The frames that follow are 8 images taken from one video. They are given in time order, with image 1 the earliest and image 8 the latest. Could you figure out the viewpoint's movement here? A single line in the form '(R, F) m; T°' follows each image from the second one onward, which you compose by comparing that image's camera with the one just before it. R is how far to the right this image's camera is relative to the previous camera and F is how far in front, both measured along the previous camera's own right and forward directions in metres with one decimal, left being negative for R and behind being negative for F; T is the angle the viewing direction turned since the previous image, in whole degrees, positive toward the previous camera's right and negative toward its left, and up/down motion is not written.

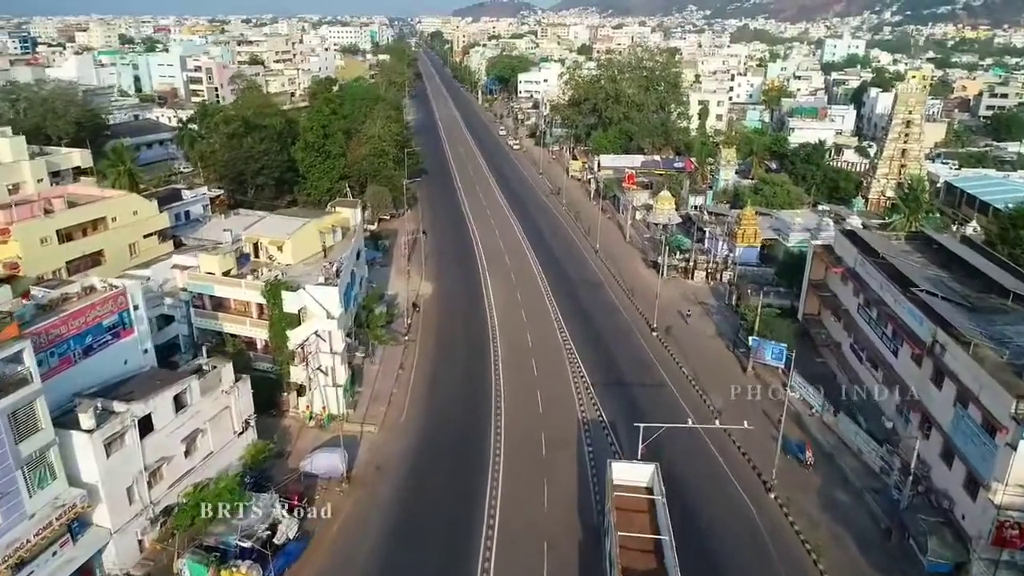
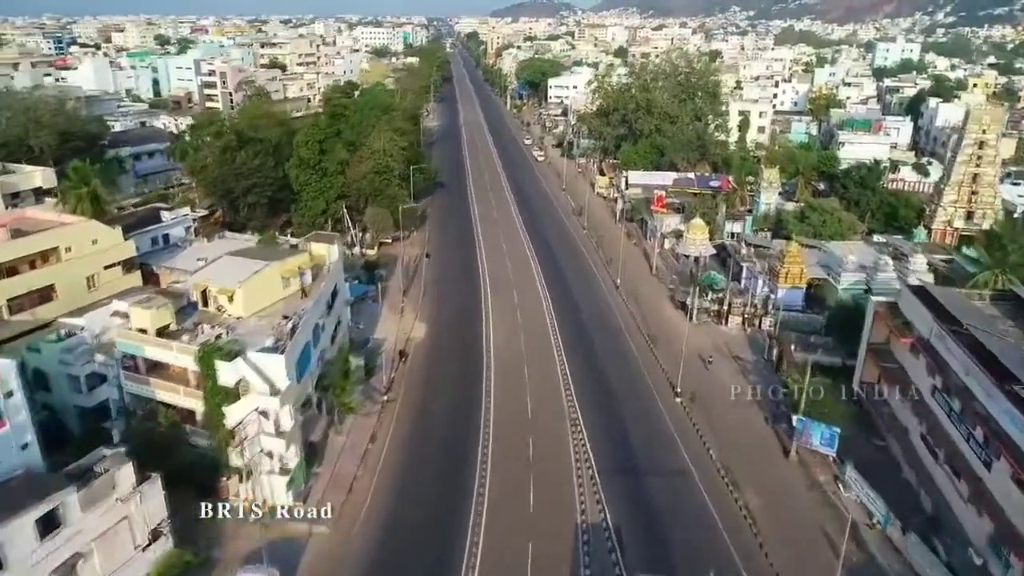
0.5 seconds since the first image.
(+1.3, +4.7) m; -3°
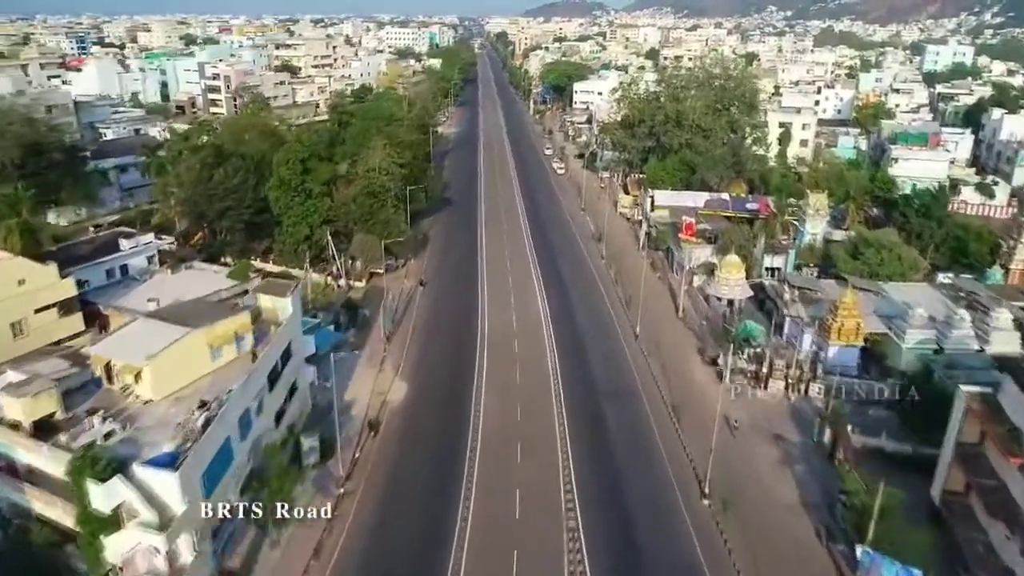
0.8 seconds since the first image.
(+1.2, +5.2) m; -2°
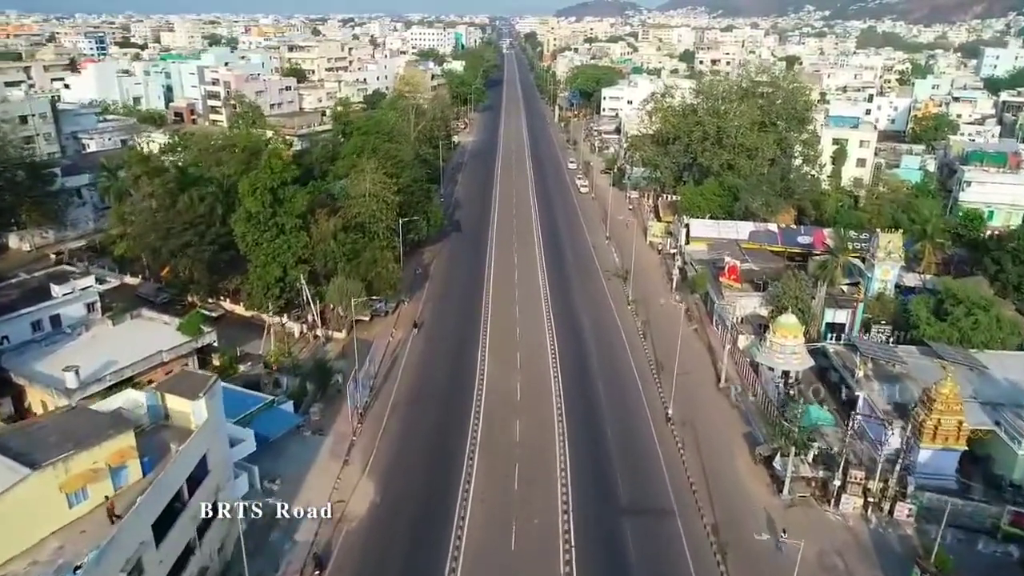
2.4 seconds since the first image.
(+0.9, +6.1) m; -2°
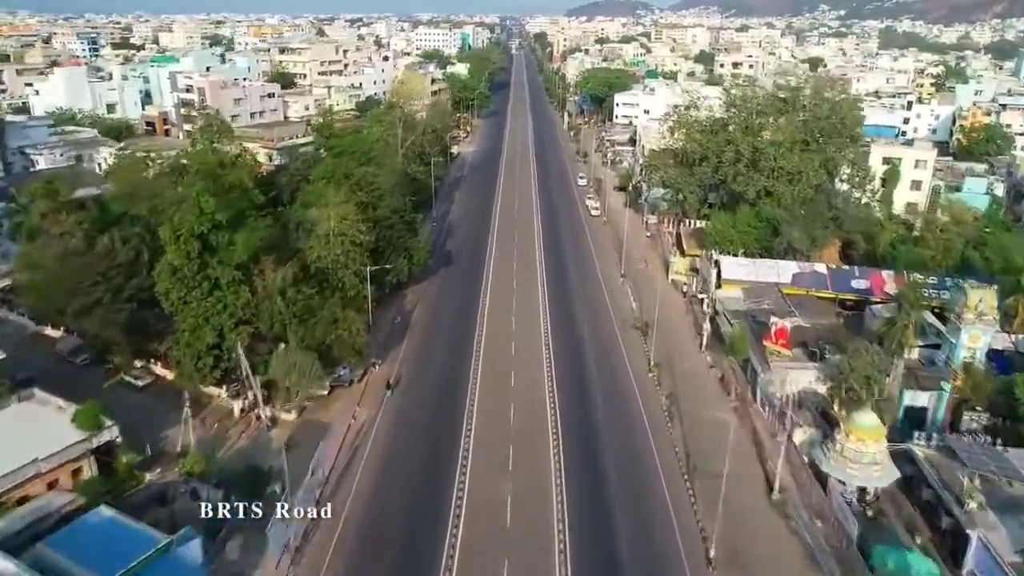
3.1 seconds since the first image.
(+0.6, +6.6) m; -1°
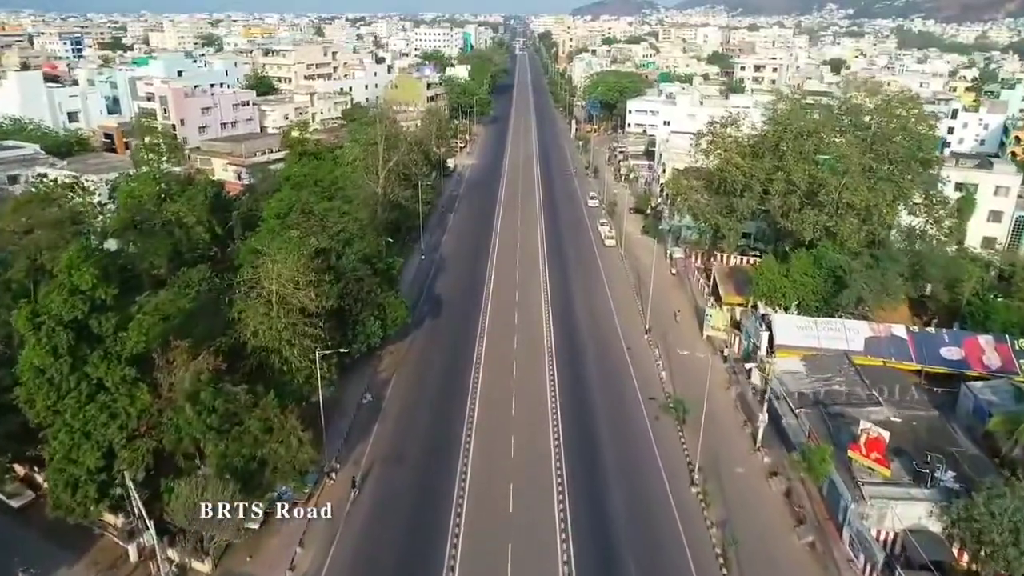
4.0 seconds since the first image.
(+0.2, +7.1) m; 0°
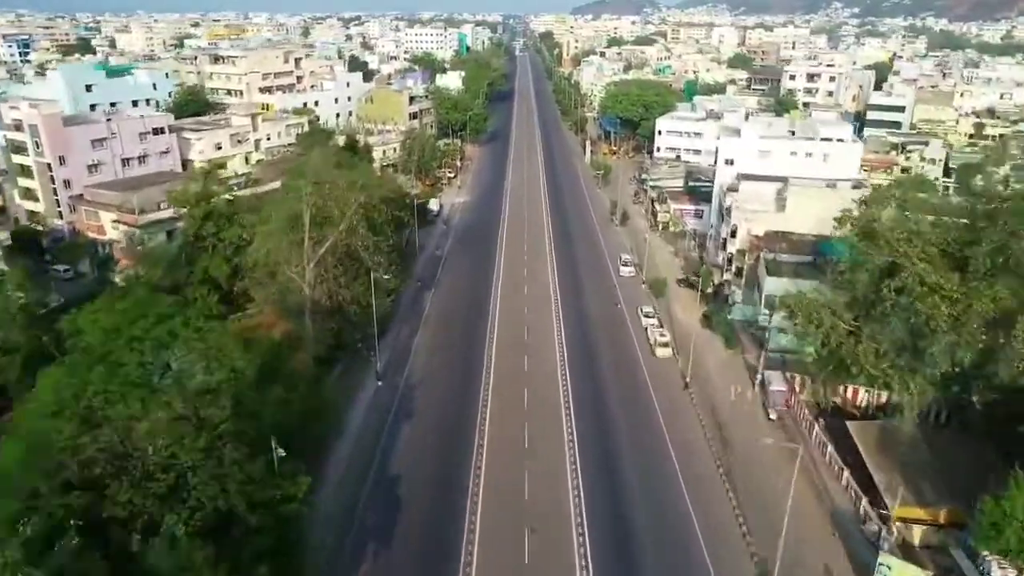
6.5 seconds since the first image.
(-0.2, +14.9) m; 0°
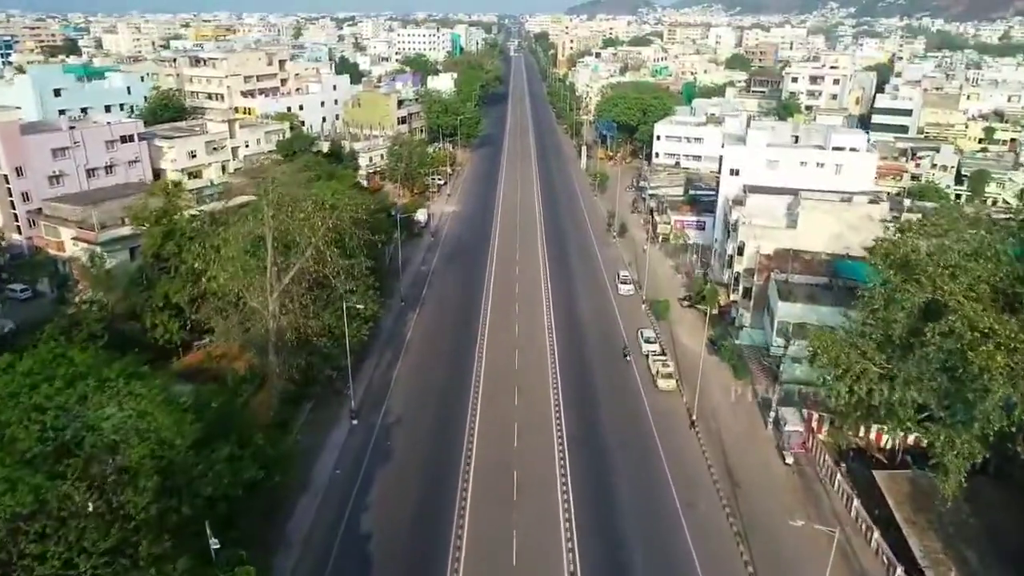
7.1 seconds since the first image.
(+0.3, +2.6) m; 0°
